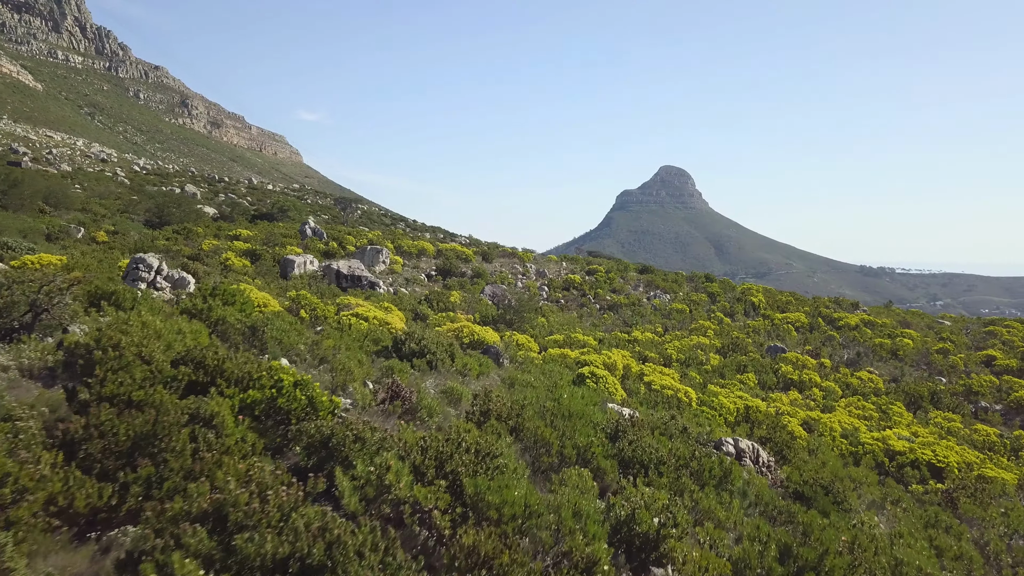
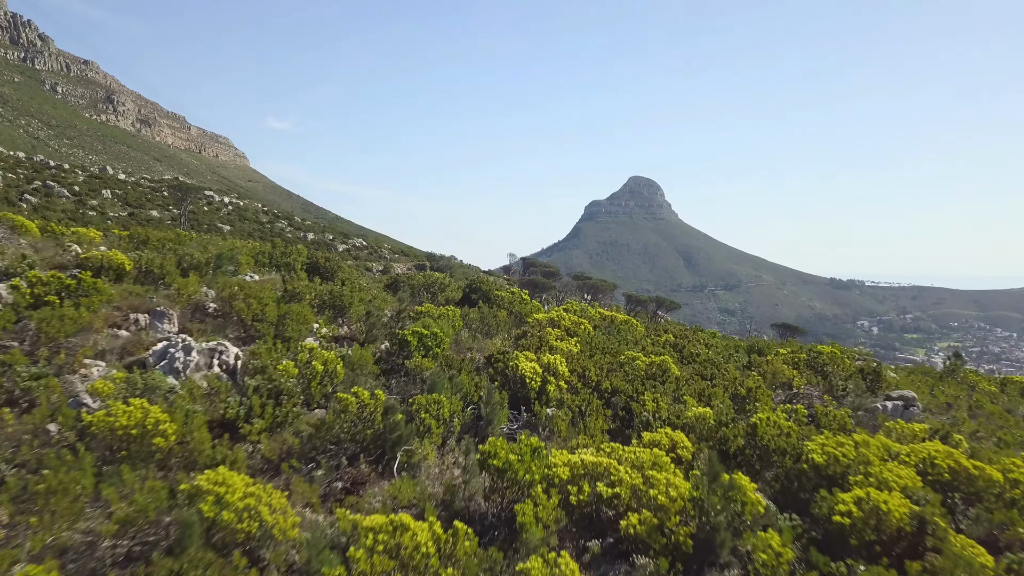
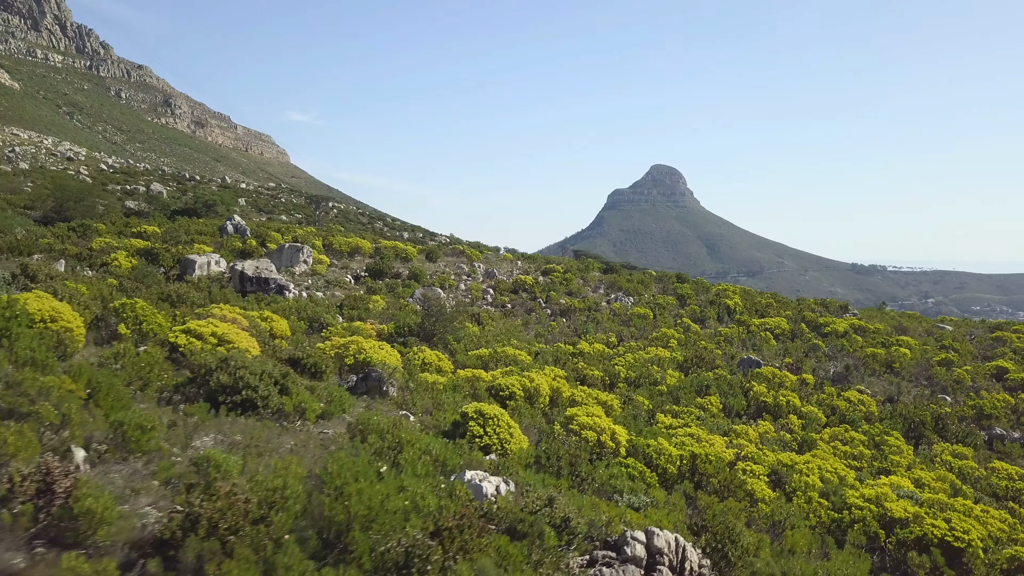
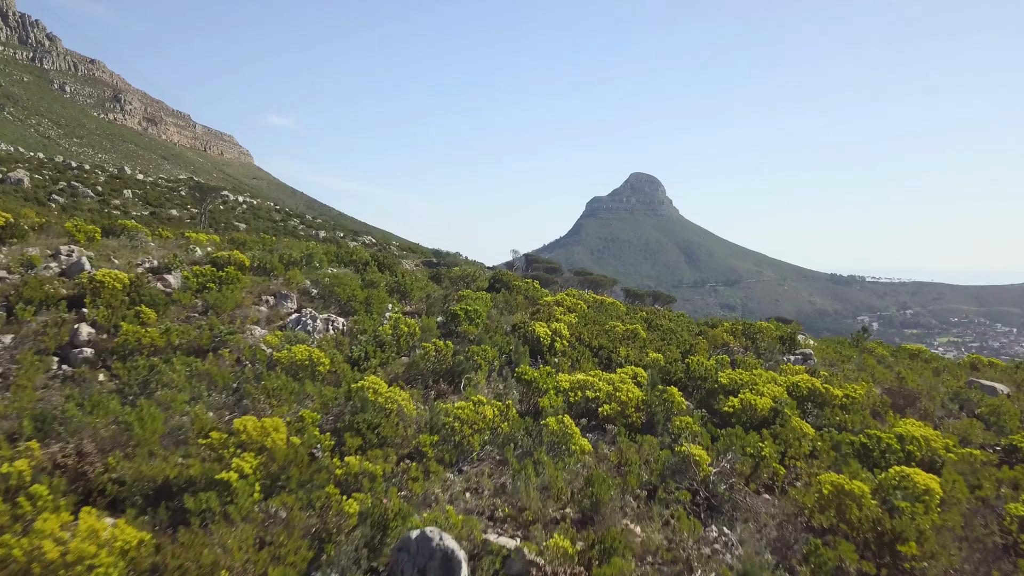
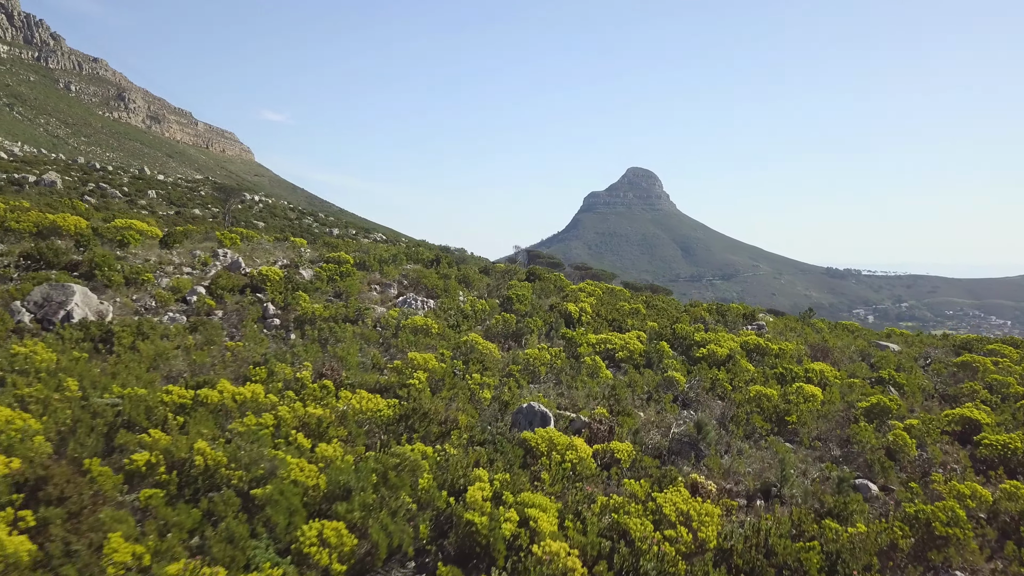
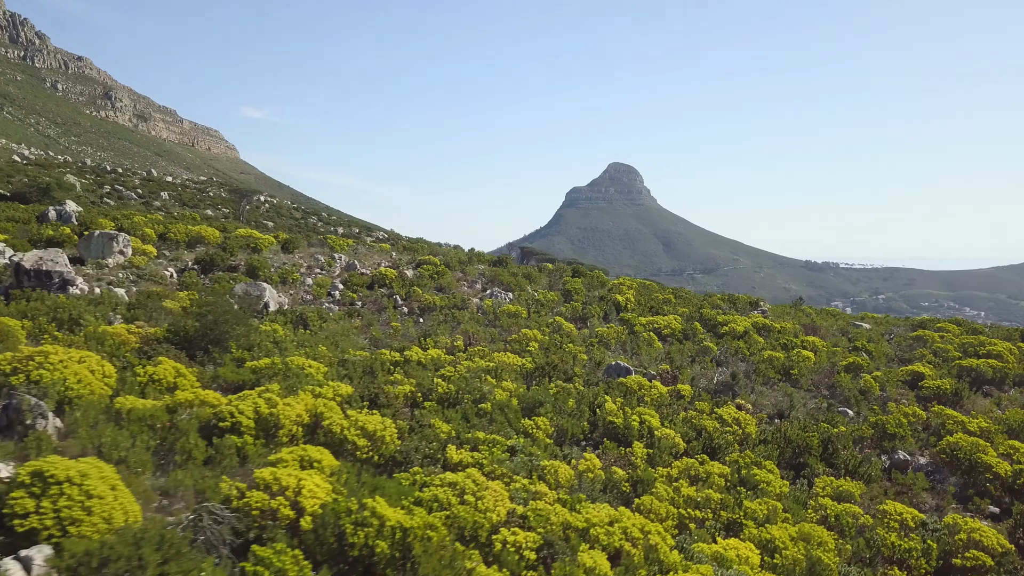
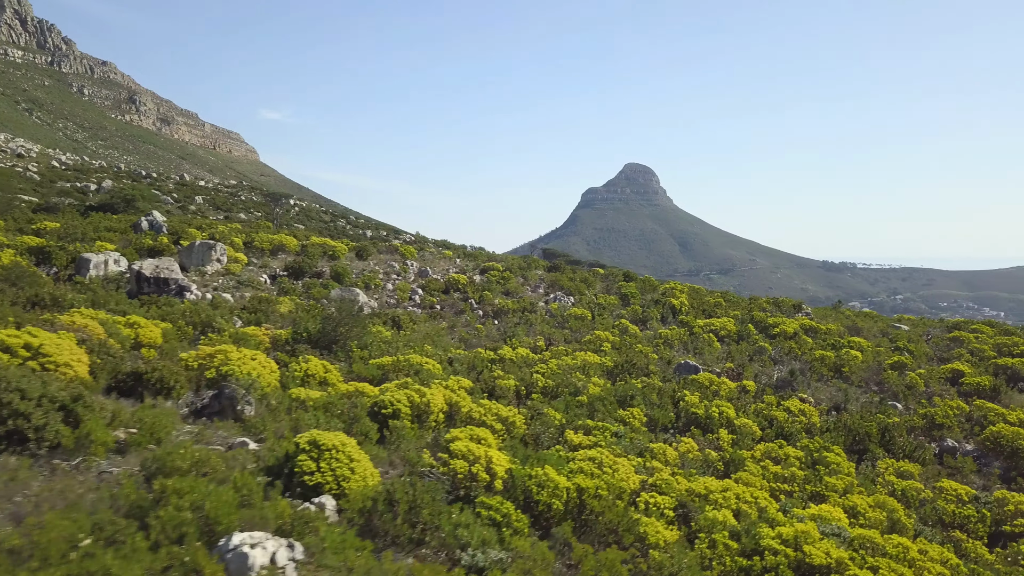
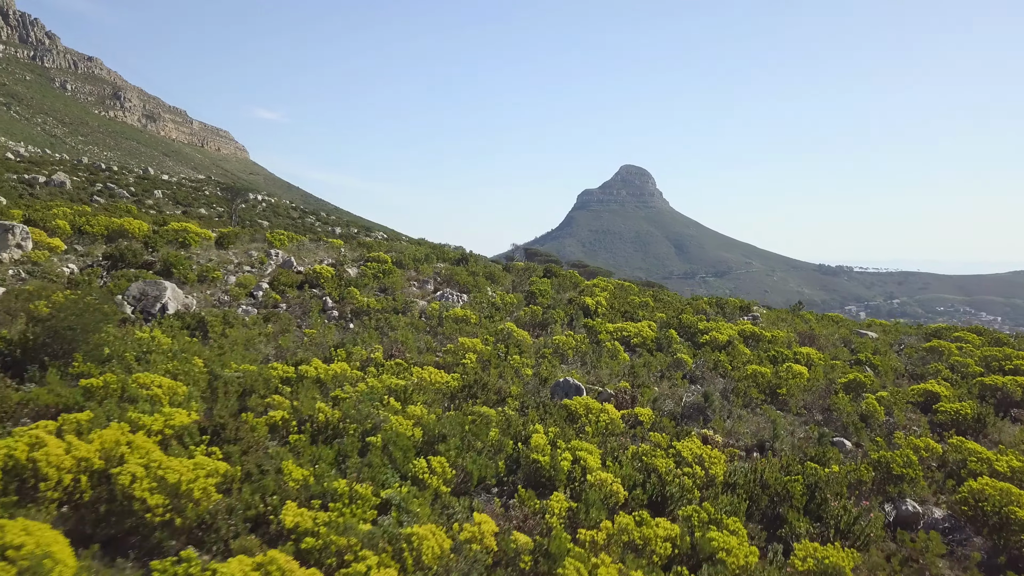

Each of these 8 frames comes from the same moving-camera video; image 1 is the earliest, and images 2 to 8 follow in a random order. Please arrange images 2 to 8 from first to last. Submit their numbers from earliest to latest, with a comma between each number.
3, 7, 6, 8, 5, 4, 2
